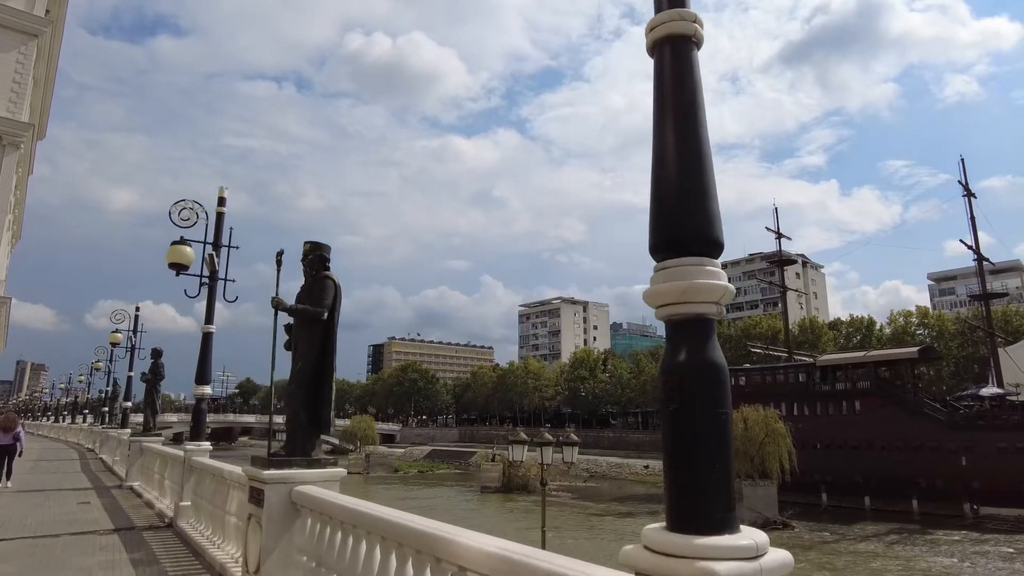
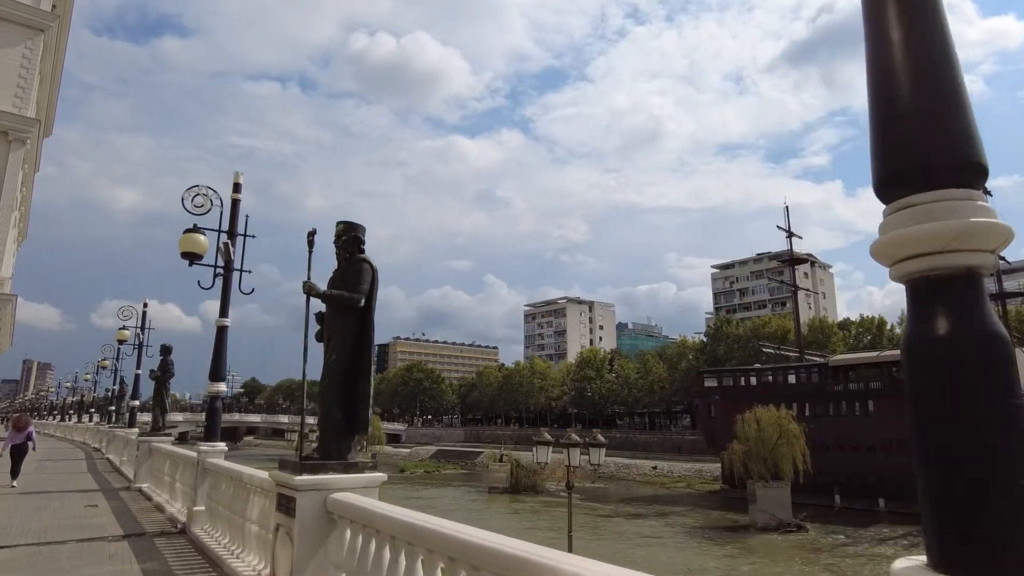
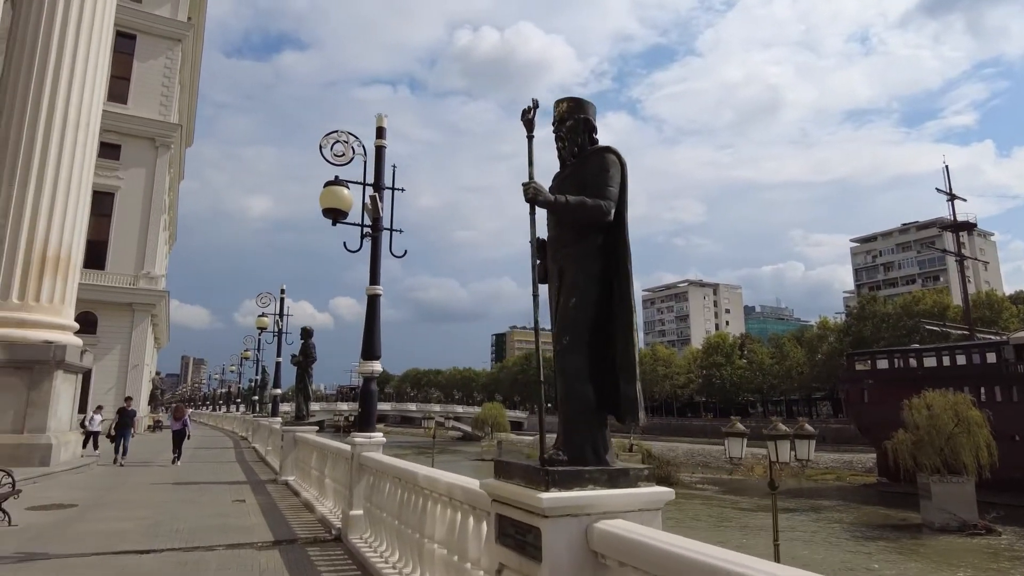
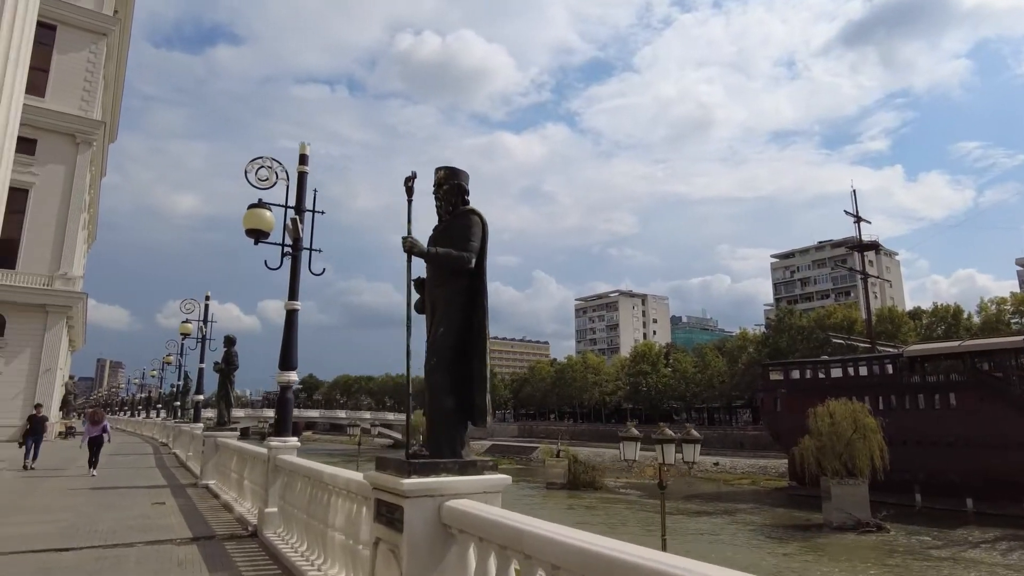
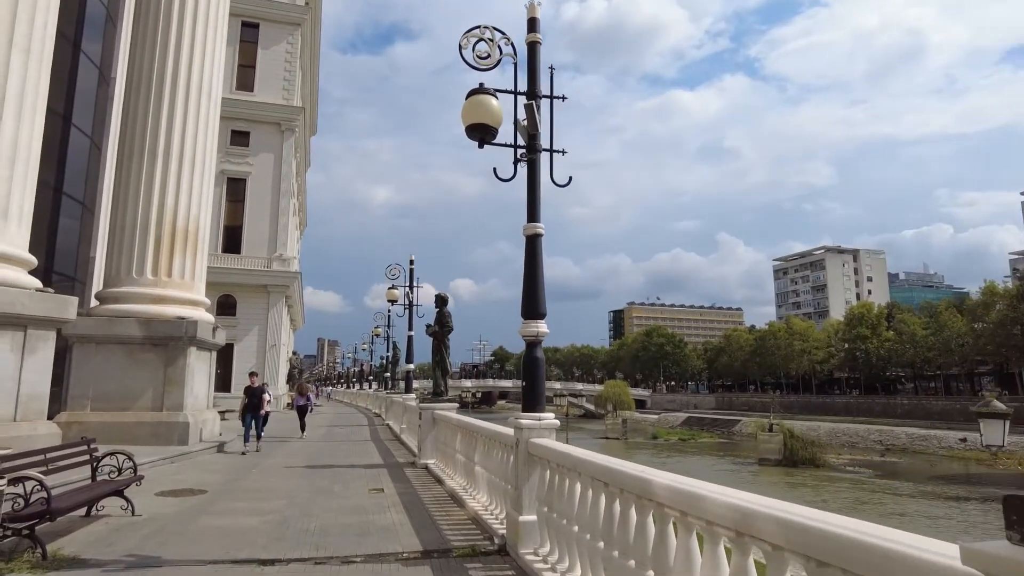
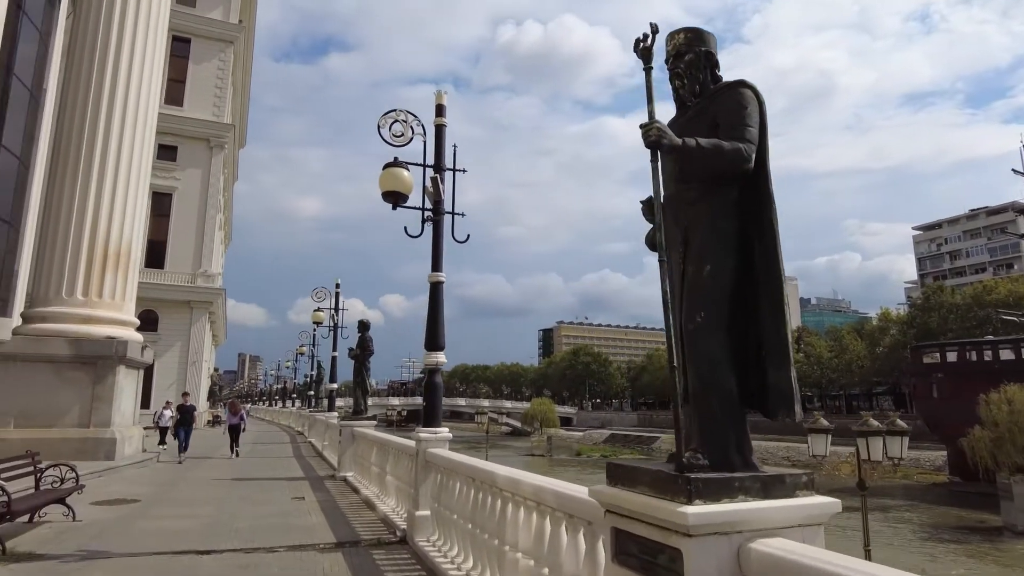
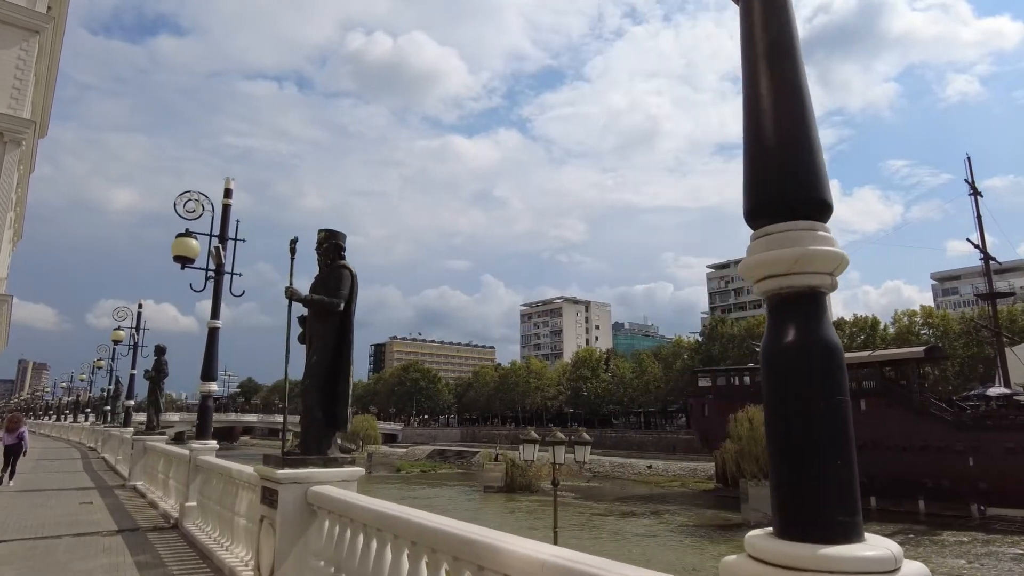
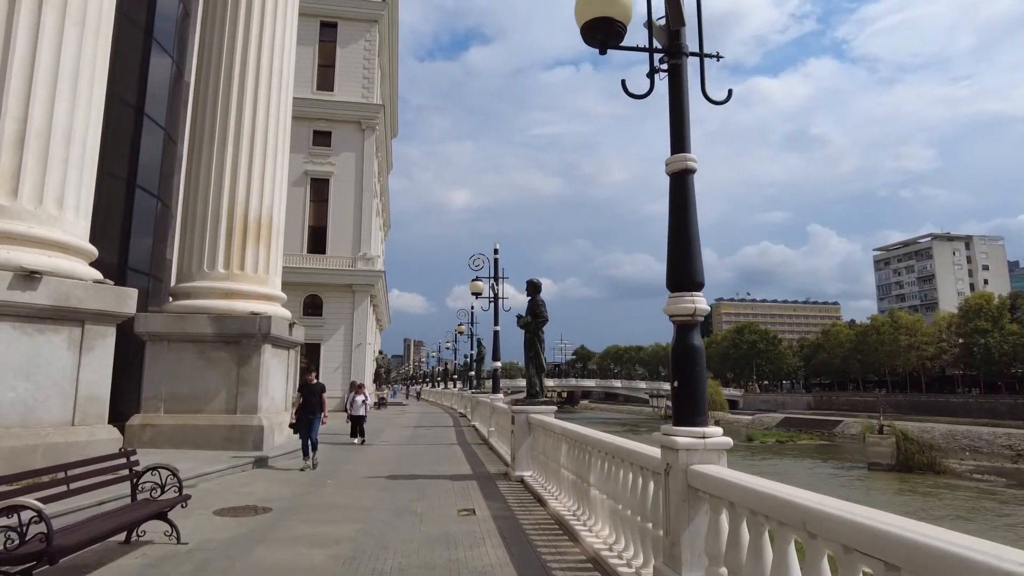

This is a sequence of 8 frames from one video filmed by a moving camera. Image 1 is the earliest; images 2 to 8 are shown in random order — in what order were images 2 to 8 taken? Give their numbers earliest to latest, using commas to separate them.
7, 2, 4, 3, 6, 5, 8
